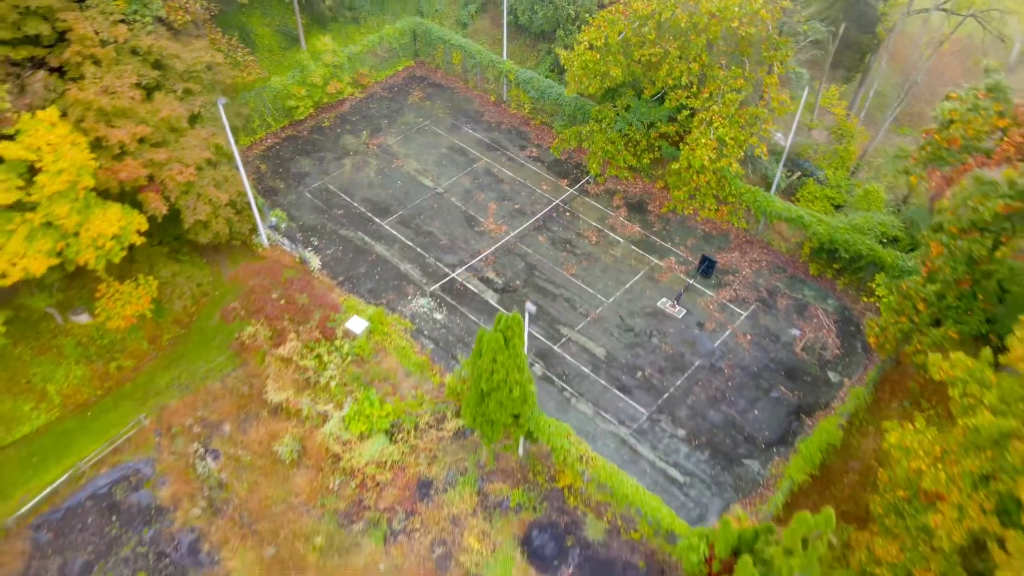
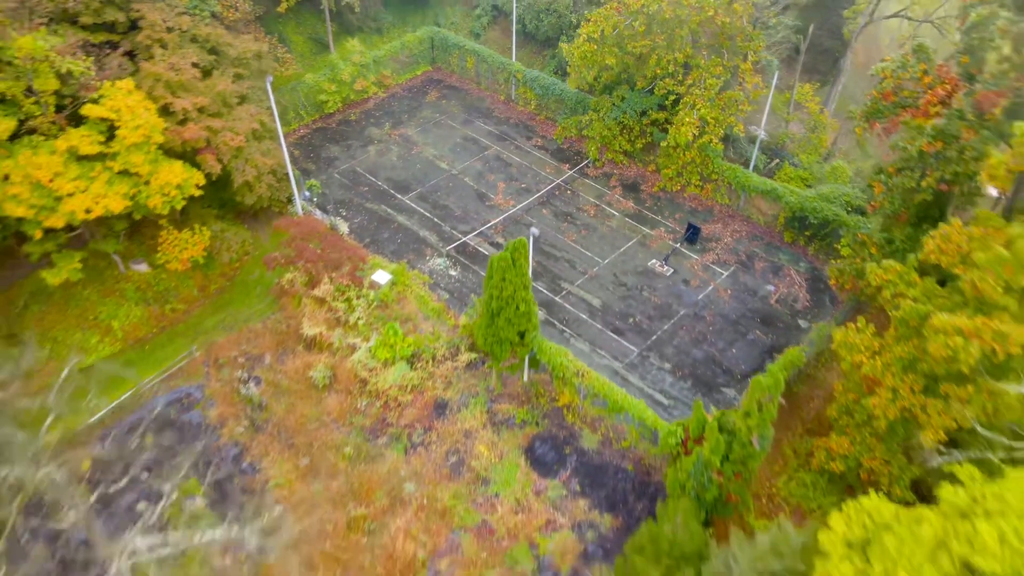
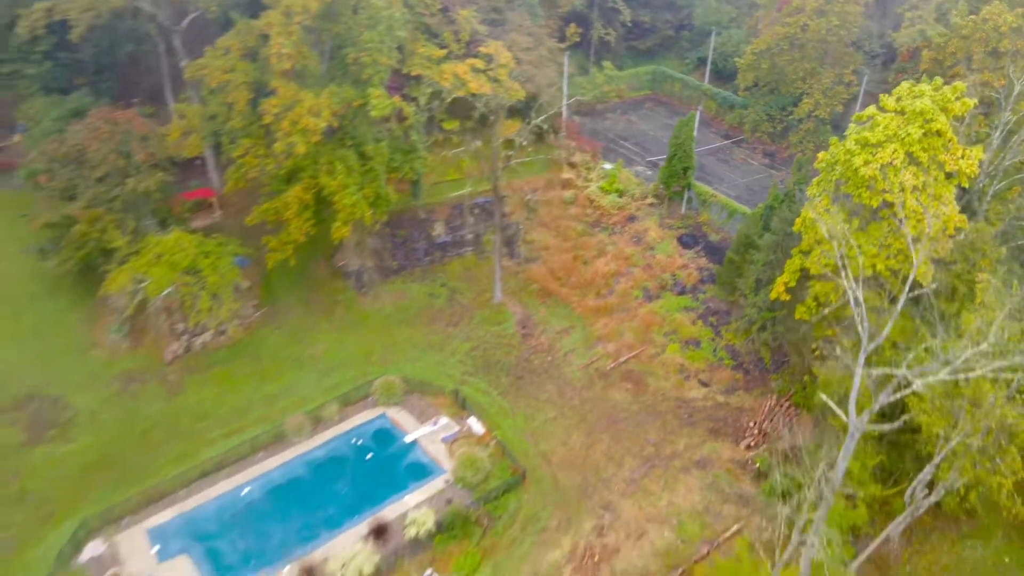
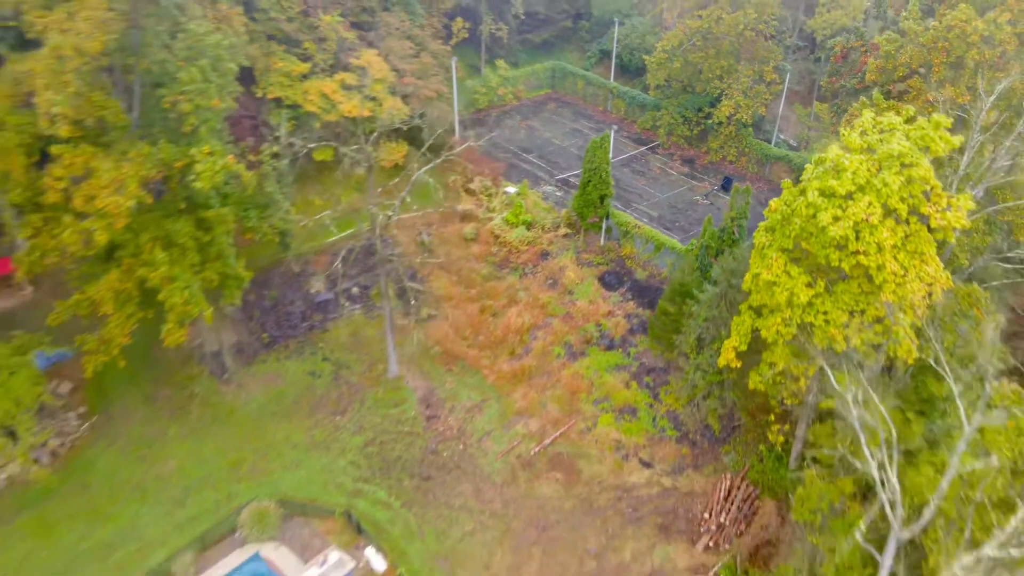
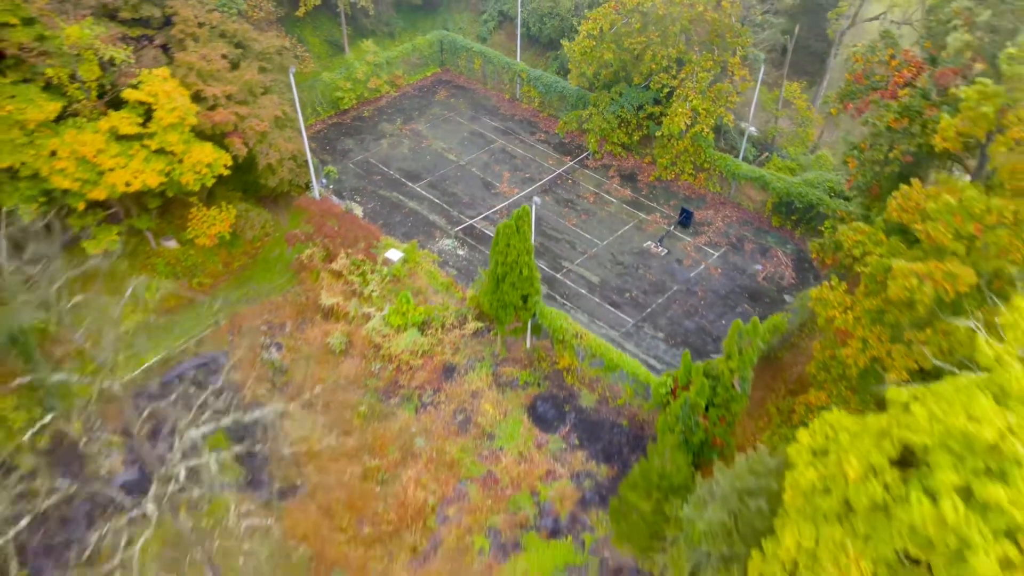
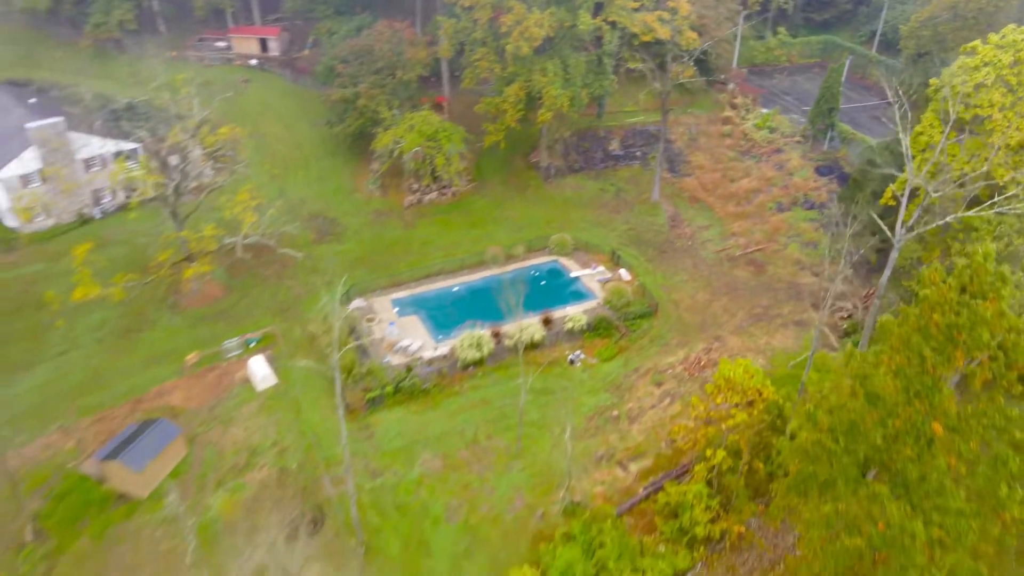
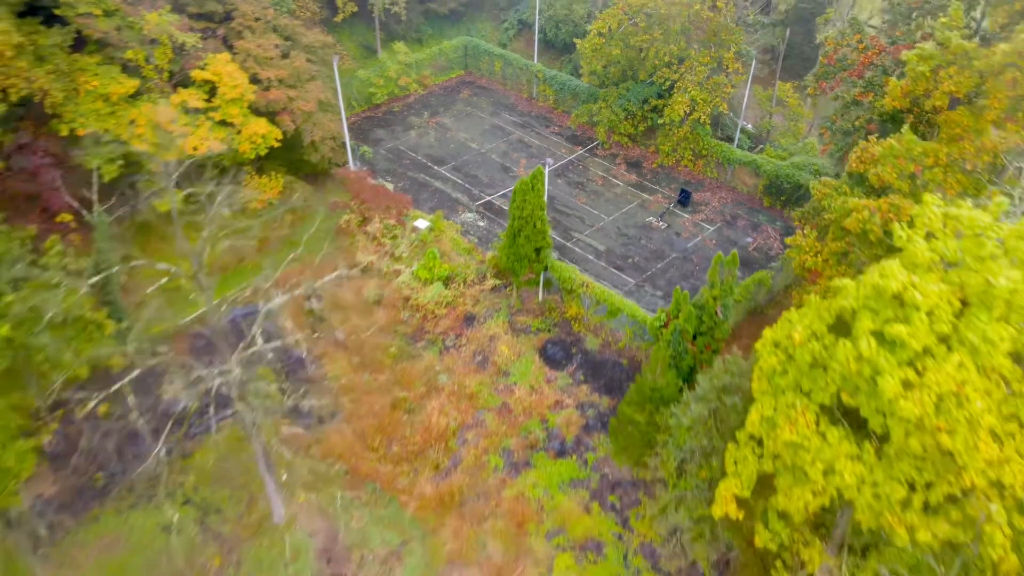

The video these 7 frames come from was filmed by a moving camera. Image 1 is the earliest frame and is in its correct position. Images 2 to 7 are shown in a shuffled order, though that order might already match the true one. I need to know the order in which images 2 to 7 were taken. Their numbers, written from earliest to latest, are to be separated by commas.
2, 5, 7, 4, 3, 6
